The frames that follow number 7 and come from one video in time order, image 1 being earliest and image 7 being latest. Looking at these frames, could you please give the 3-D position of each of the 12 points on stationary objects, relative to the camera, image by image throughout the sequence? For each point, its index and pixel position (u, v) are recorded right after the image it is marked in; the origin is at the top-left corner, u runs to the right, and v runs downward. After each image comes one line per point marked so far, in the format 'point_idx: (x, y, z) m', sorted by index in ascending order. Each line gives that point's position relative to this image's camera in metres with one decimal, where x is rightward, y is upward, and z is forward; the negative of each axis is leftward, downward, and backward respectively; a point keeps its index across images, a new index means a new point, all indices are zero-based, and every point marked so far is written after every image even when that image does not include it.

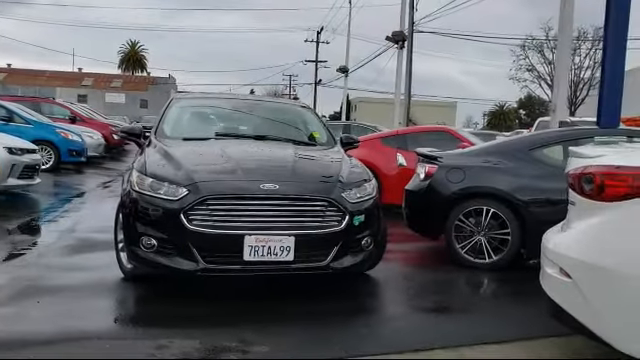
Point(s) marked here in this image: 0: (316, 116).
0: (0.0, +0.7, +7.0) m
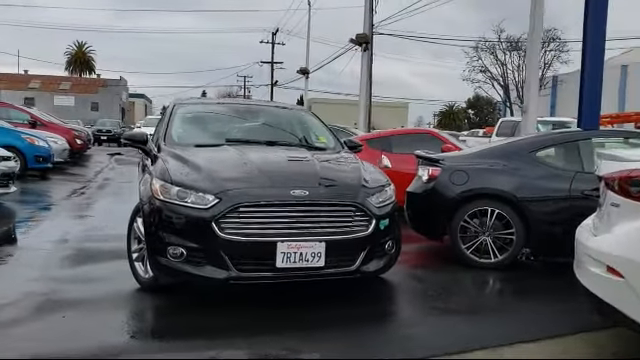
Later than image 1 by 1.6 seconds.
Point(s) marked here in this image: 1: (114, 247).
0: (0.0, +0.7, +7.0) m
1: (-2.4, -0.8, +7.0) m
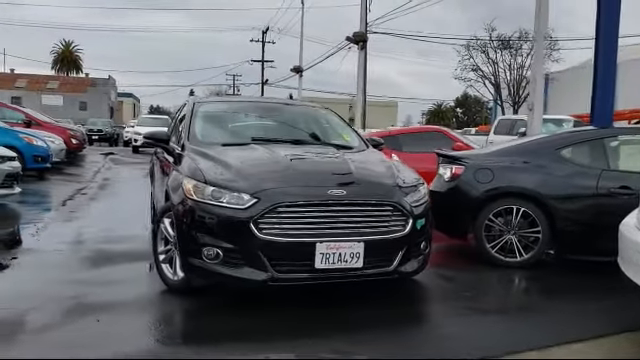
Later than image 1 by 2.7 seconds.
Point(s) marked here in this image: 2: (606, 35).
0: (+0.2, +0.7, +6.9) m
1: (-2.2, -0.8, +6.8) m
2: (+4.4, +2.2, +9.1) m
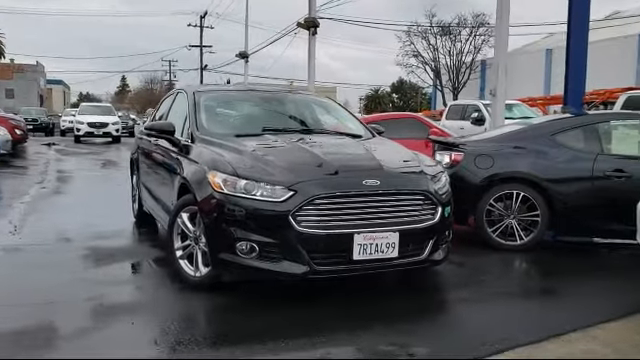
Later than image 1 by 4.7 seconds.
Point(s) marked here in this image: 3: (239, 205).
0: (+0.2, +0.8, +6.8) m
1: (-2.1, -0.7, +6.6) m
2: (+4.1, +2.5, +9.4) m
3: (-0.6, -0.2, +4.3) m
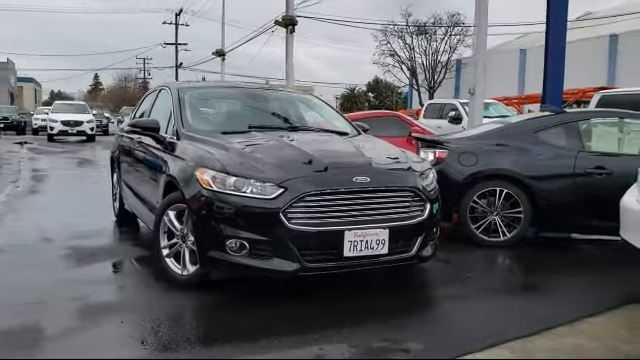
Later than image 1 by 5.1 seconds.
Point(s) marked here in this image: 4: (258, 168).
0: (0.0, +0.9, +6.8) m
1: (-2.3, -0.7, +6.5) m
2: (+3.8, +2.6, +9.5) m
3: (-0.7, -0.2, +4.2) m
4: (-0.5, +0.1, +4.4) m
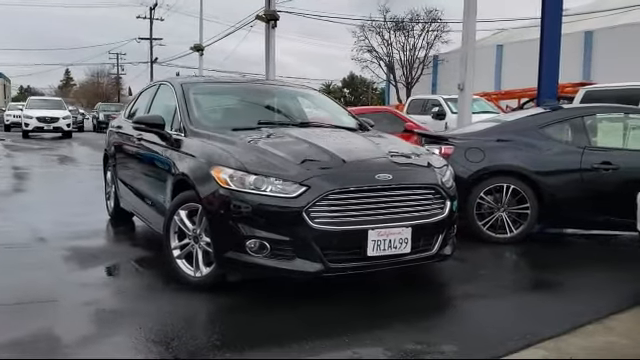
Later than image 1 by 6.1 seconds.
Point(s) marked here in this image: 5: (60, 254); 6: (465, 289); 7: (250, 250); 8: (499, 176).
0: (+0.1, +0.9, +6.7) m
1: (-2.2, -0.7, +6.3) m
2: (+3.7, +2.6, +9.5) m
3: (-0.5, -0.1, +4.1) m
4: (-0.3, +0.1, +4.2) m
5: (-2.5, -0.7, +5.7) m
6: (+1.2, -0.9, +4.9) m
7: (-0.5, -0.5, +4.1) m
8: (+2.0, 0.0, +6.6) m
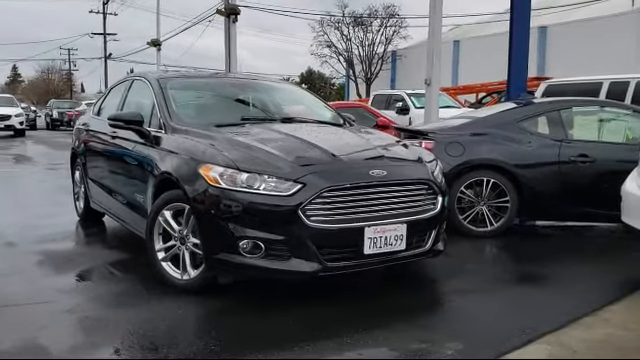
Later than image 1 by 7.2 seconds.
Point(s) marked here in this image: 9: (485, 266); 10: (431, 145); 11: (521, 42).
0: (-0.1, +0.9, +6.6) m
1: (-2.4, -0.7, +6.0) m
2: (+3.3, +2.7, +9.7) m
3: (-0.5, -0.1, +3.9) m
4: (-0.4, +0.1, +4.1) m
5: (-2.7, -0.7, +5.5) m
6: (+1.1, -0.9, +4.9) m
7: (-0.5, -0.5, +4.0) m
8: (+1.8, +0.1, +6.6) m
9: (+1.5, -0.8, +5.5) m
10: (+1.2, +0.4, +6.6) m
11: (+3.3, +2.3, +9.7) m
